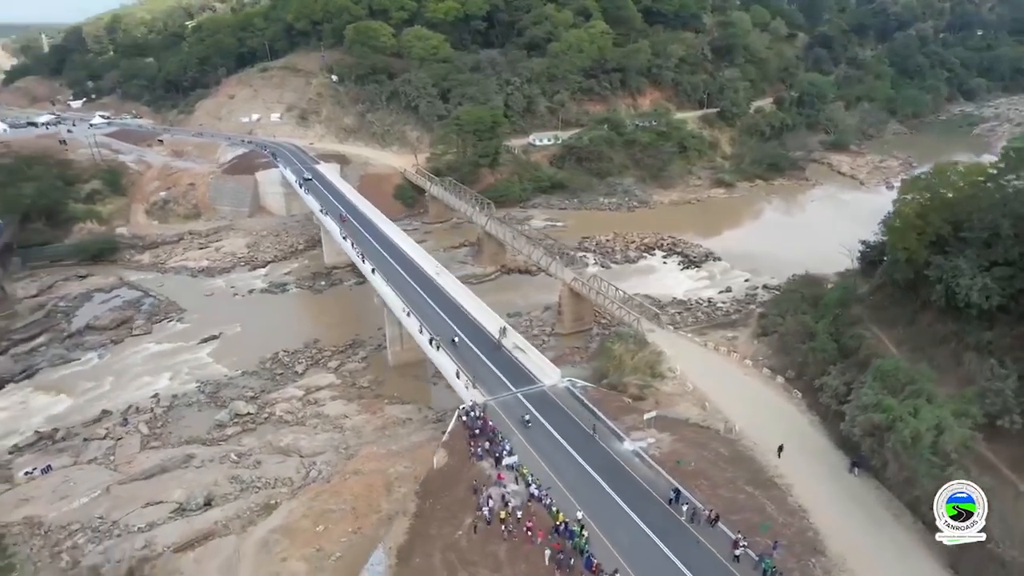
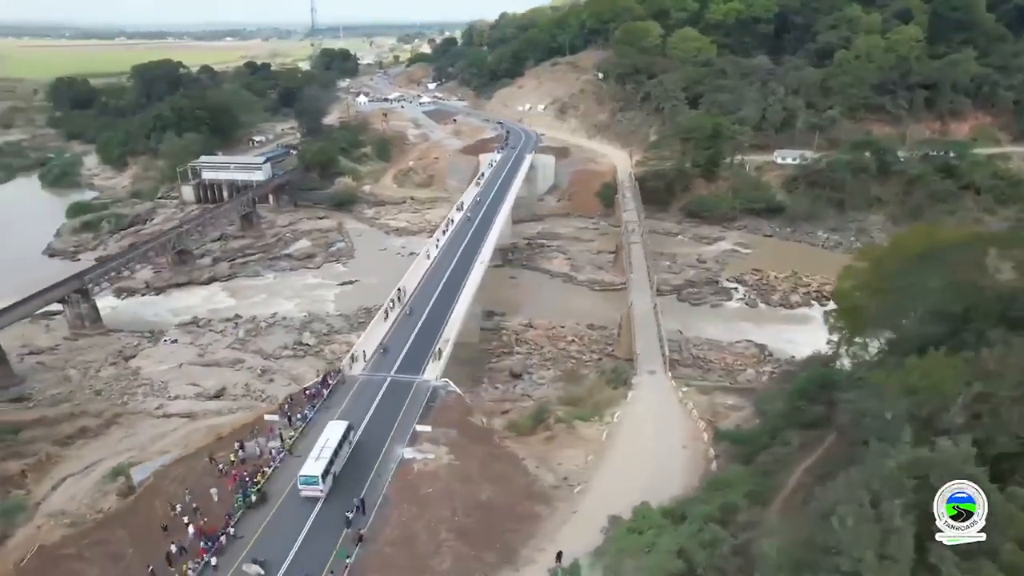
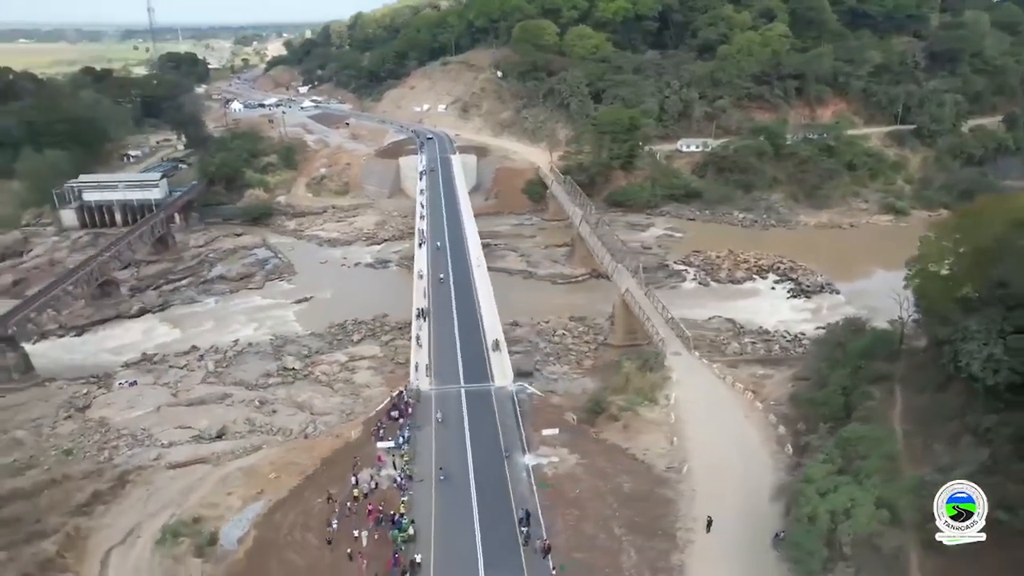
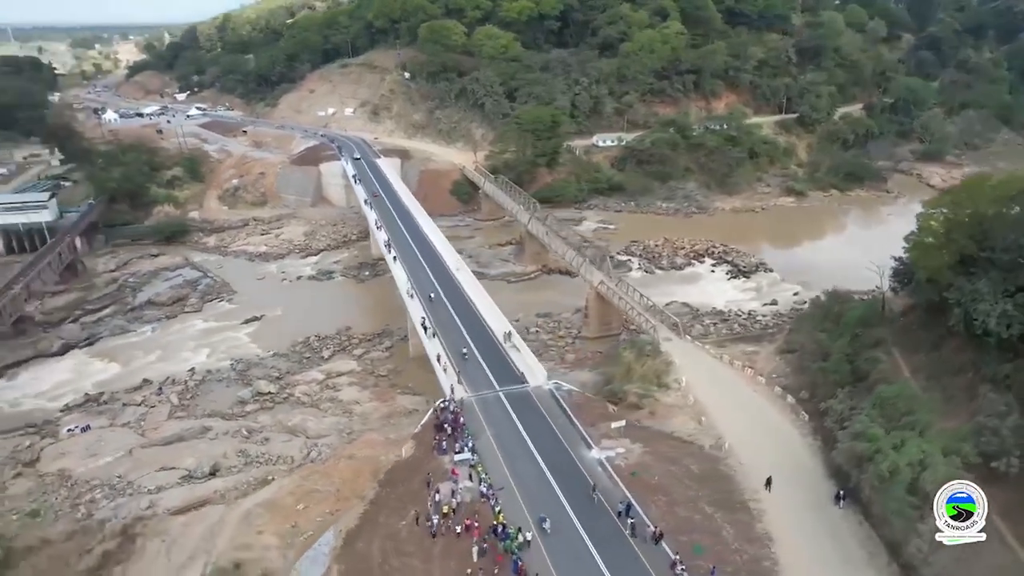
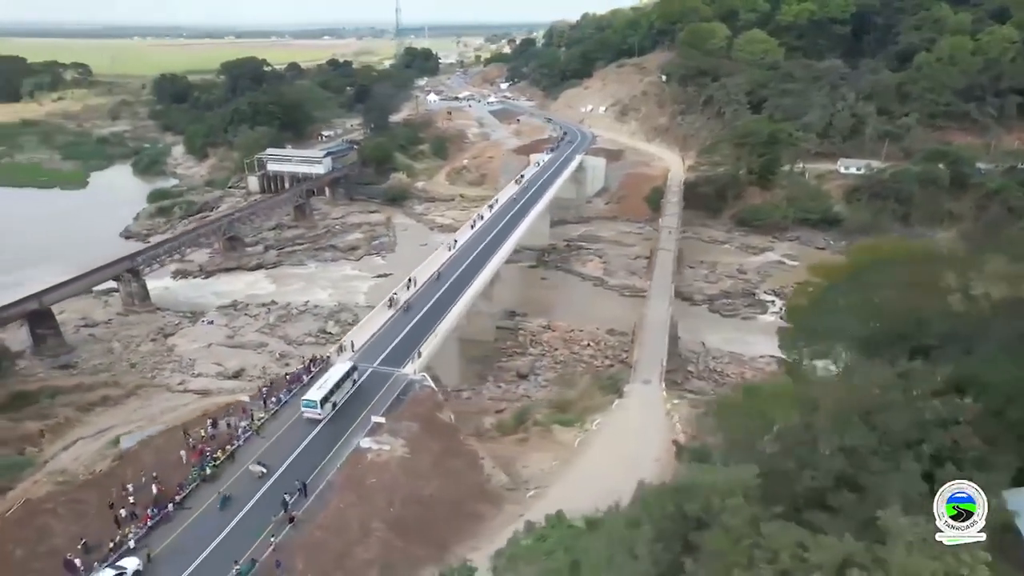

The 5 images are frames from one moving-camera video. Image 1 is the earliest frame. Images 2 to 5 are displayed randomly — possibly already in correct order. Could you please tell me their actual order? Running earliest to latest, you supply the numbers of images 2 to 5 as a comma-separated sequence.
4, 3, 2, 5
